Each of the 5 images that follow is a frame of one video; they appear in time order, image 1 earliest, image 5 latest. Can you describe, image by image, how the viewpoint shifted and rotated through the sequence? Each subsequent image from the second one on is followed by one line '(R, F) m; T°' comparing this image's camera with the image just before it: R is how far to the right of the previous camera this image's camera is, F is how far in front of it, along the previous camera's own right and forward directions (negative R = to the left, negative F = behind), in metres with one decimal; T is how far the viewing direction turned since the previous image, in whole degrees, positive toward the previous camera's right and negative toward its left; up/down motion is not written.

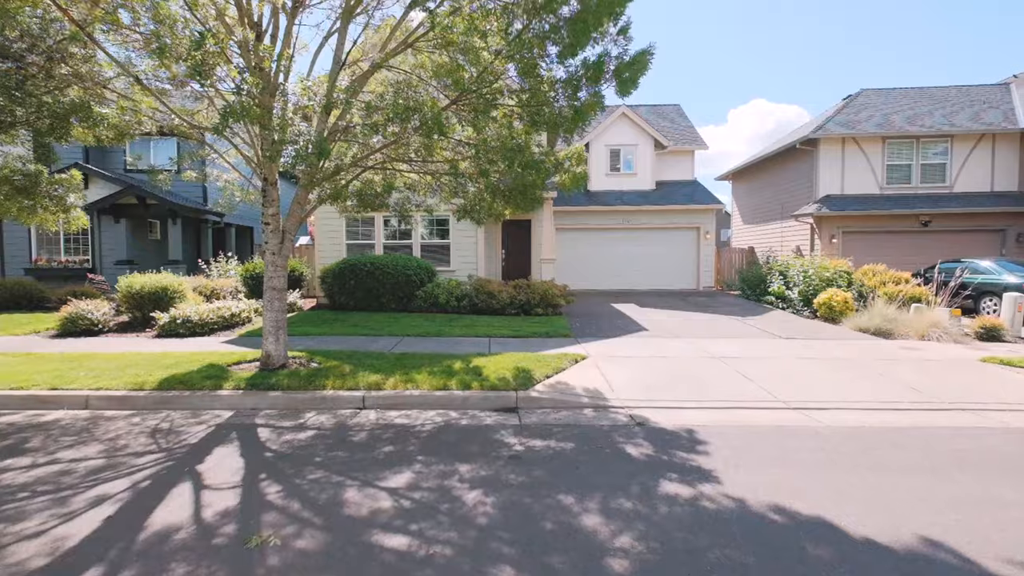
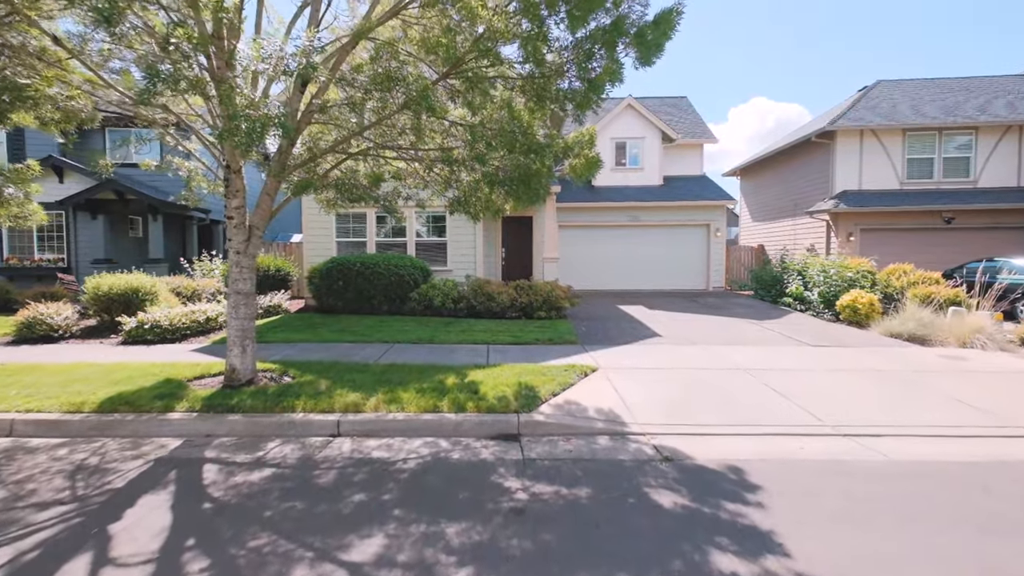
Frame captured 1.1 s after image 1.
(0.0, +0.9) m; 0°
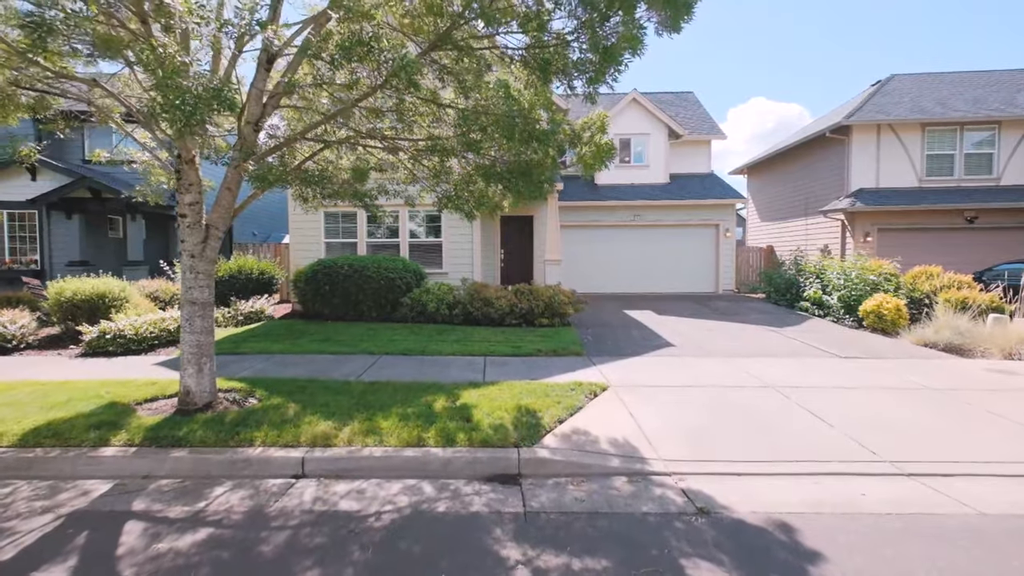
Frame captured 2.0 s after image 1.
(0.0, +0.8) m; 0°
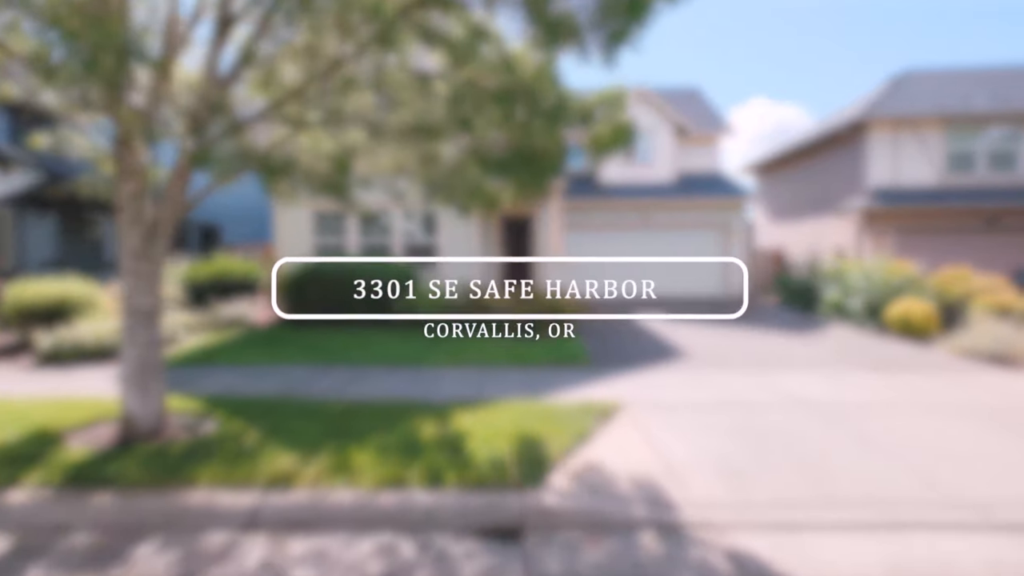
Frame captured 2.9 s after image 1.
(0.0, +0.8) m; 0°
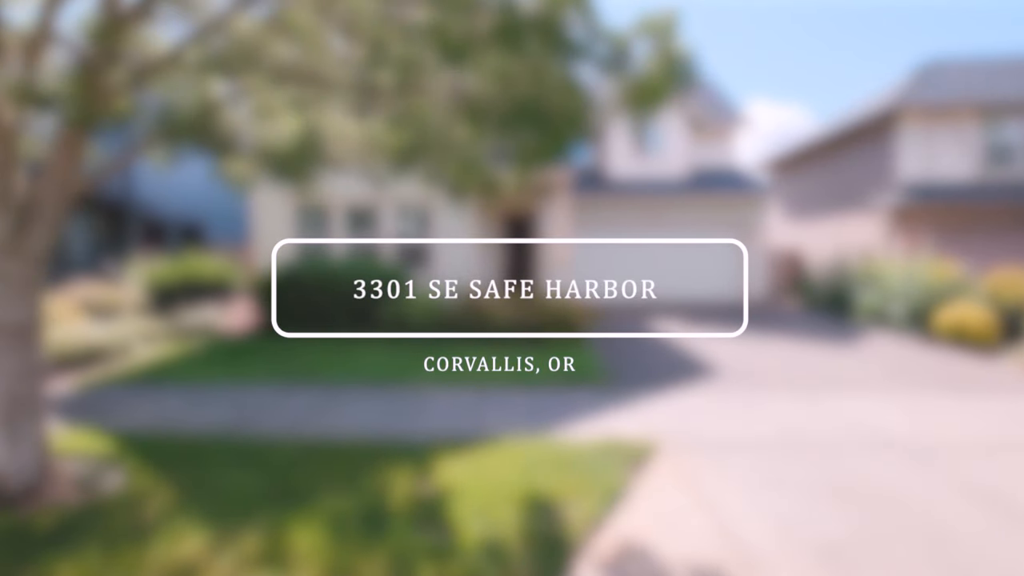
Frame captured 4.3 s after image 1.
(0.0, +1.1) m; 0°
